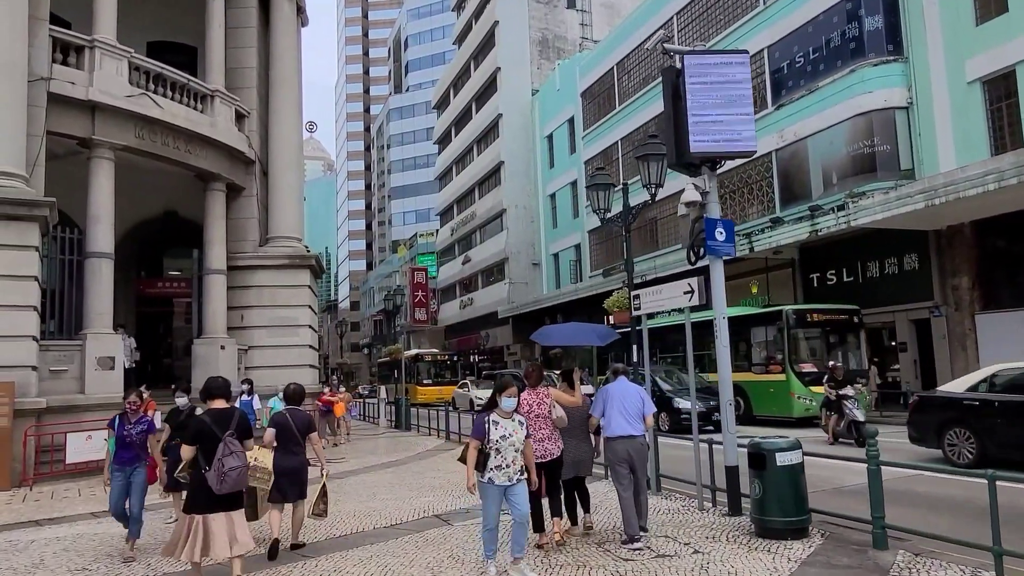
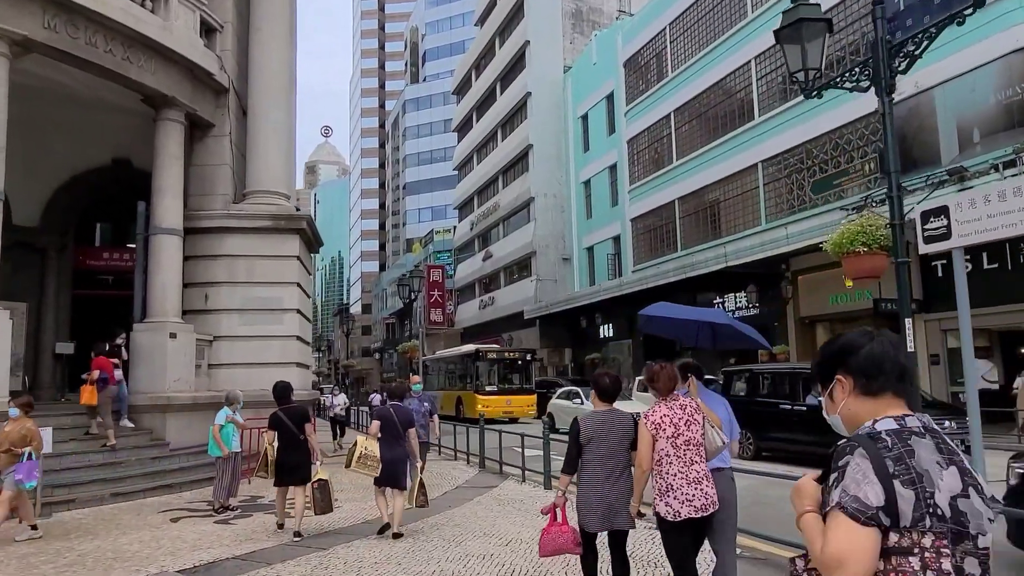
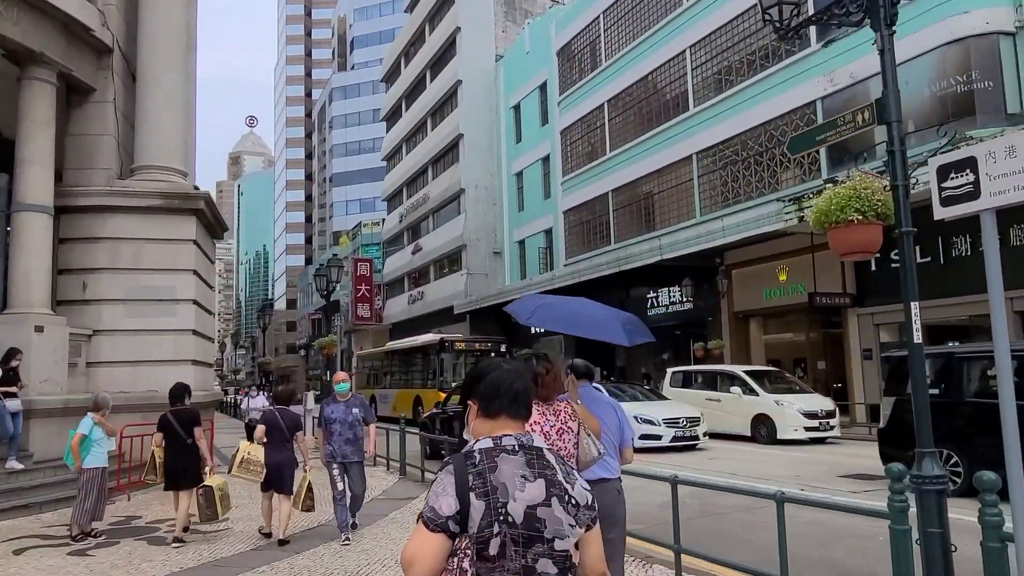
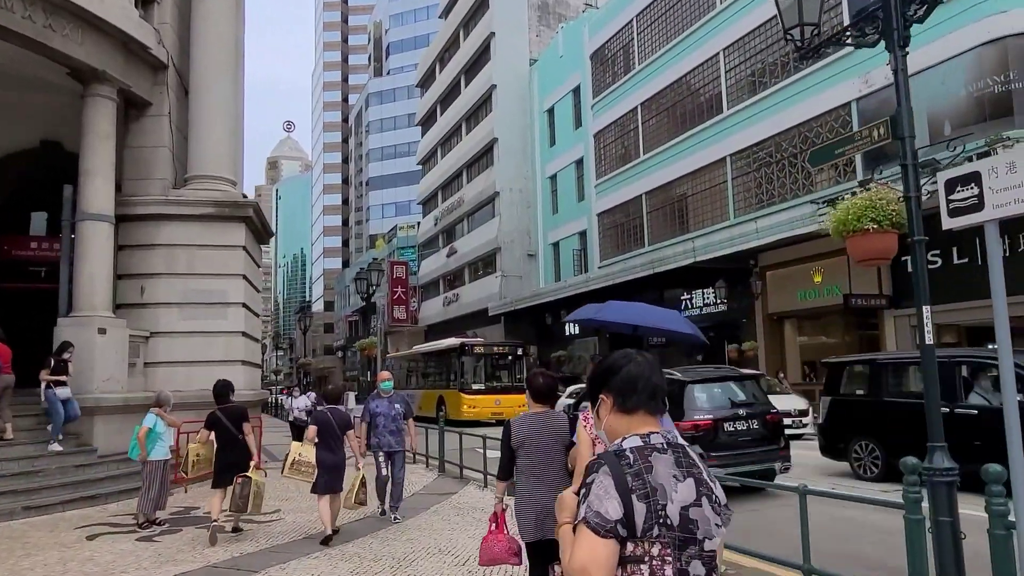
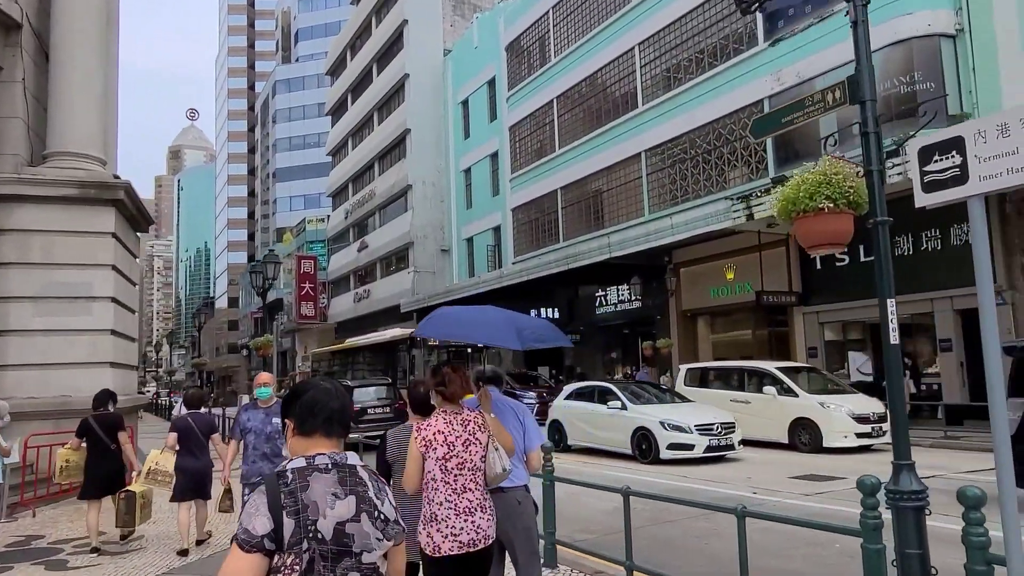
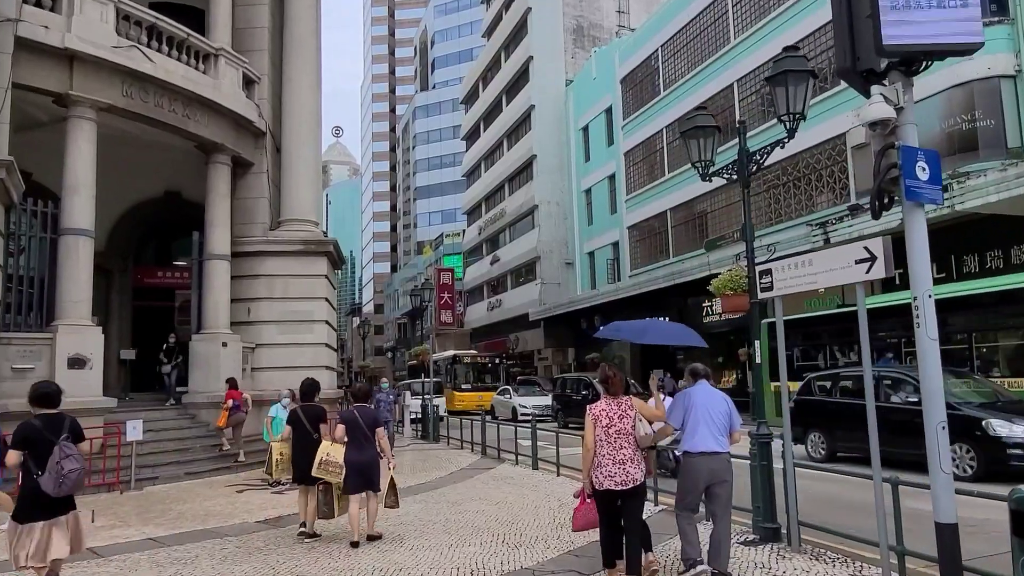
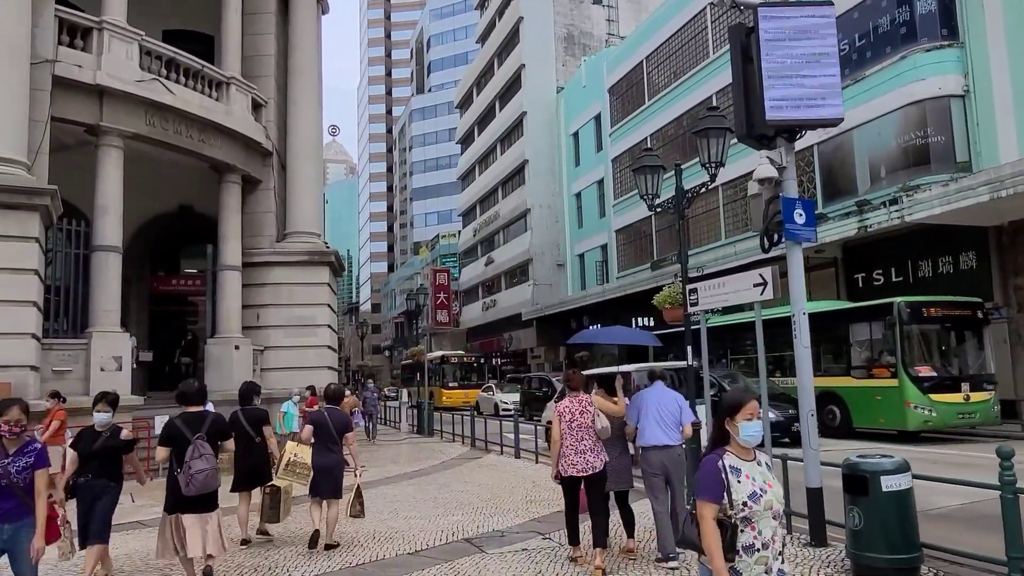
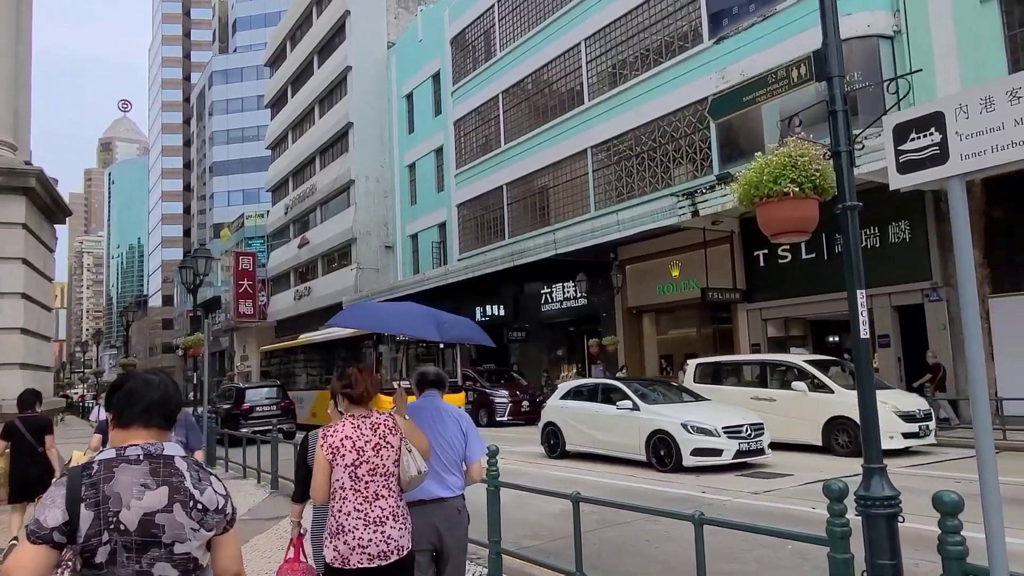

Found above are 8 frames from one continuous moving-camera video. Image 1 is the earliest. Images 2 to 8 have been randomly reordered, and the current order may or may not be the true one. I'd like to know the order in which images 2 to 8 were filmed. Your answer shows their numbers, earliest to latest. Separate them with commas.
7, 6, 2, 4, 3, 5, 8
